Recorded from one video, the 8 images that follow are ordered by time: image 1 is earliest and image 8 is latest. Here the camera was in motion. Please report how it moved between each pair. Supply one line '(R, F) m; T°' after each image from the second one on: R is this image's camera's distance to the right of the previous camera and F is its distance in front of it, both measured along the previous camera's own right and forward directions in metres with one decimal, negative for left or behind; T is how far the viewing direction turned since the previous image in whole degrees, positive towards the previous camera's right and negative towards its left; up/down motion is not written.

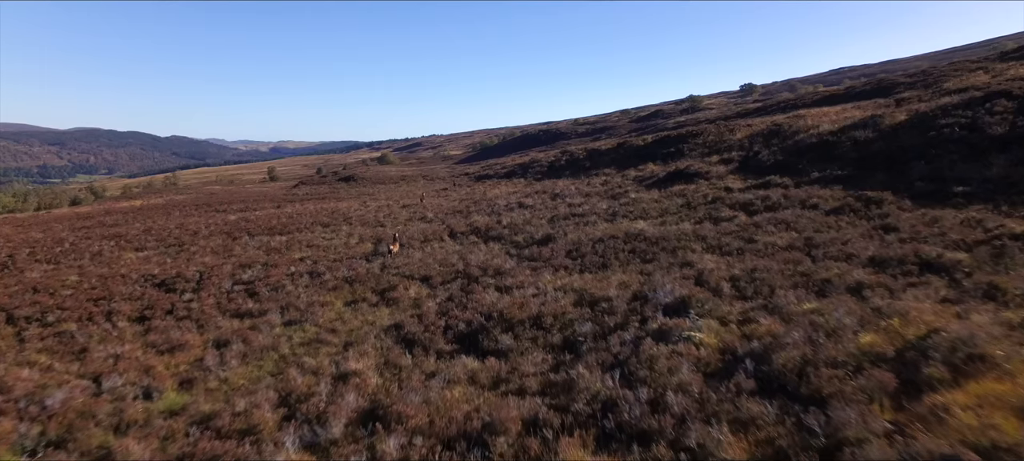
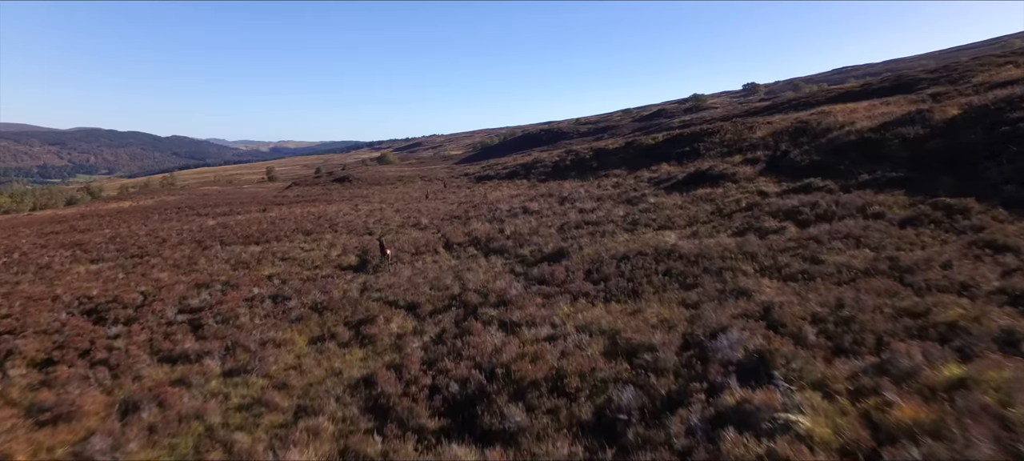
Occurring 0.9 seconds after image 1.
(-0.1, +2.5) m; 0°
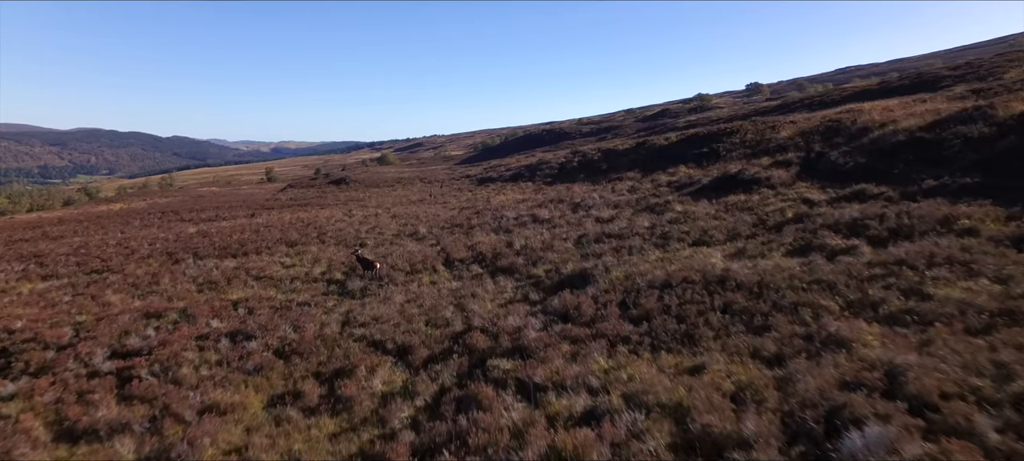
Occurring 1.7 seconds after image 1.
(-0.2, +2.3) m; 0°
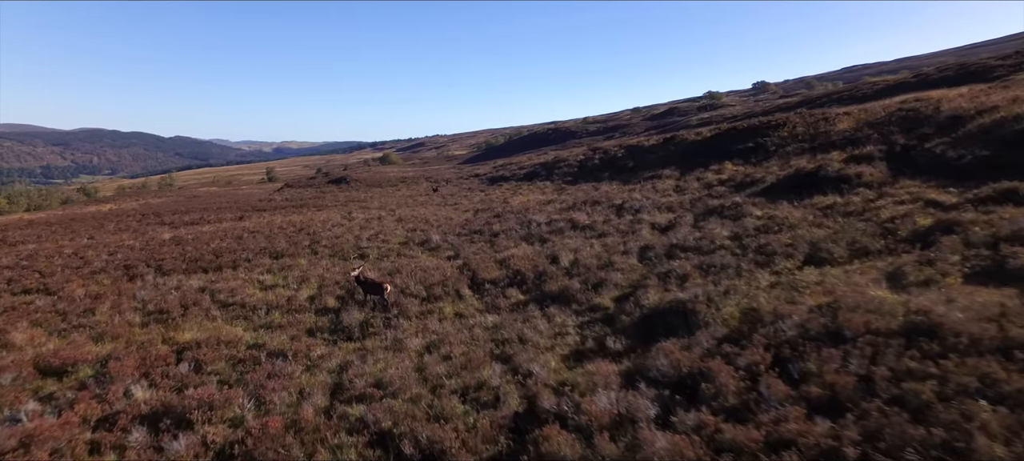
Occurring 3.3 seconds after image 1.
(-0.9, +3.6) m; 0°
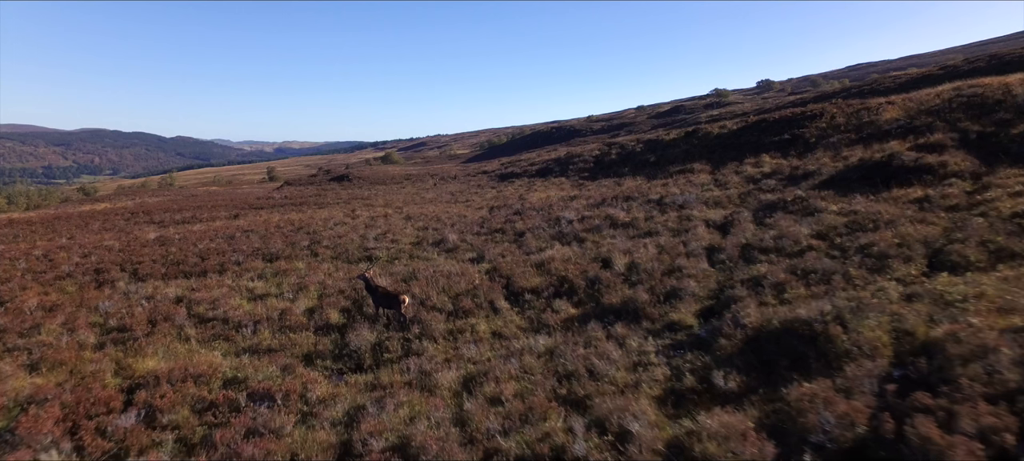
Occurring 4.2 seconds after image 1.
(-0.7, +2.1) m; 0°
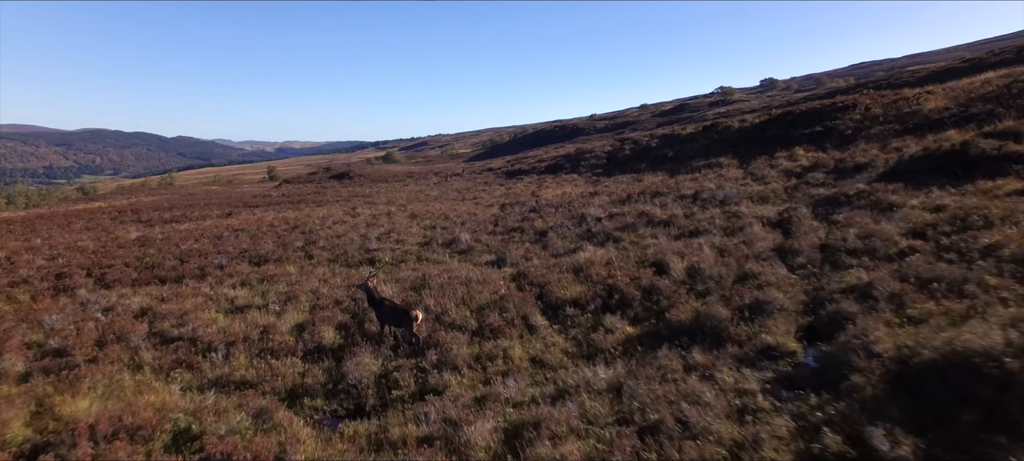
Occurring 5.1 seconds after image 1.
(-0.5, +1.8) m; 0°
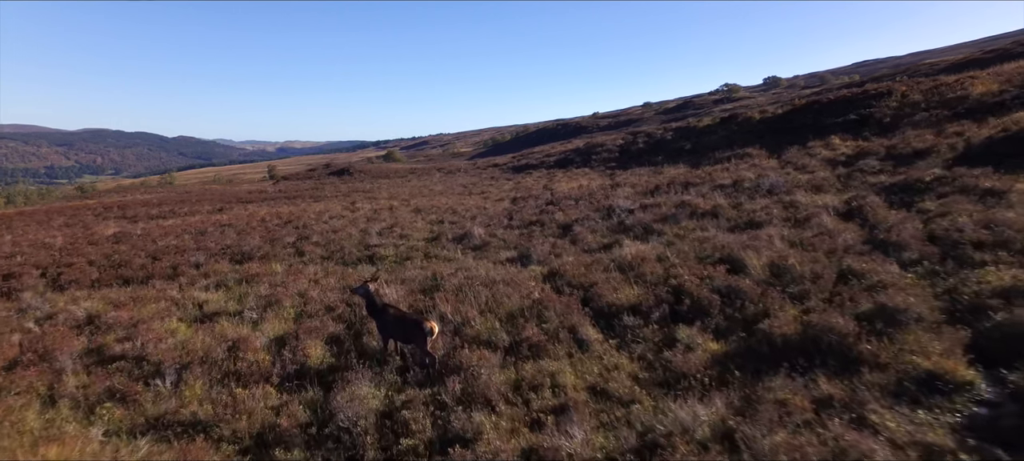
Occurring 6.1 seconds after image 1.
(-0.4, +1.7) m; 0°
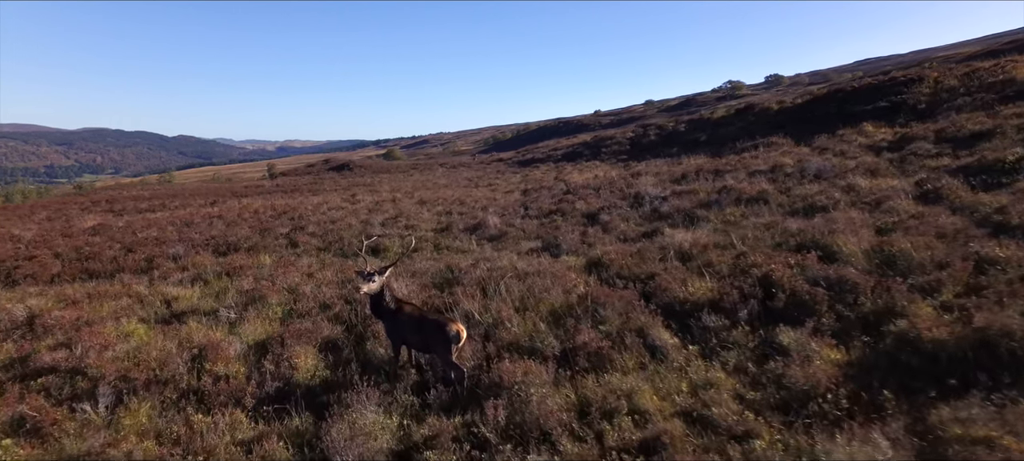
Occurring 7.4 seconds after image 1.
(-0.4, +1.3) m; 0°
